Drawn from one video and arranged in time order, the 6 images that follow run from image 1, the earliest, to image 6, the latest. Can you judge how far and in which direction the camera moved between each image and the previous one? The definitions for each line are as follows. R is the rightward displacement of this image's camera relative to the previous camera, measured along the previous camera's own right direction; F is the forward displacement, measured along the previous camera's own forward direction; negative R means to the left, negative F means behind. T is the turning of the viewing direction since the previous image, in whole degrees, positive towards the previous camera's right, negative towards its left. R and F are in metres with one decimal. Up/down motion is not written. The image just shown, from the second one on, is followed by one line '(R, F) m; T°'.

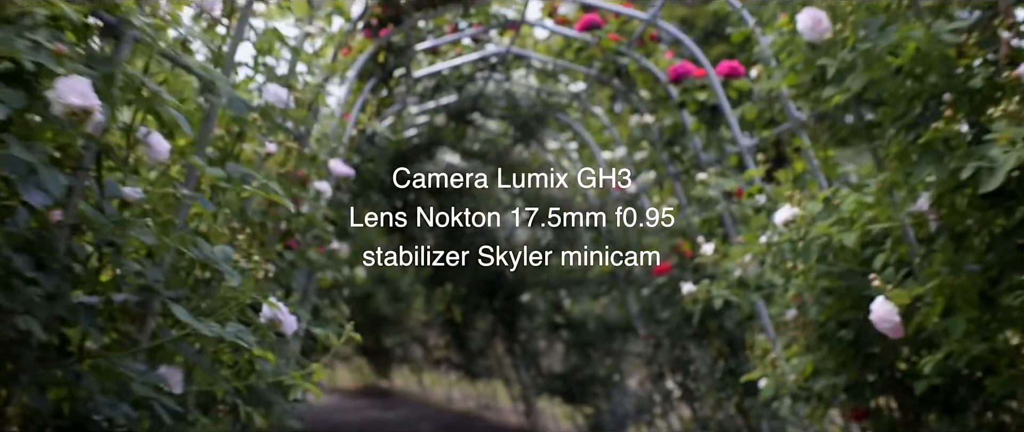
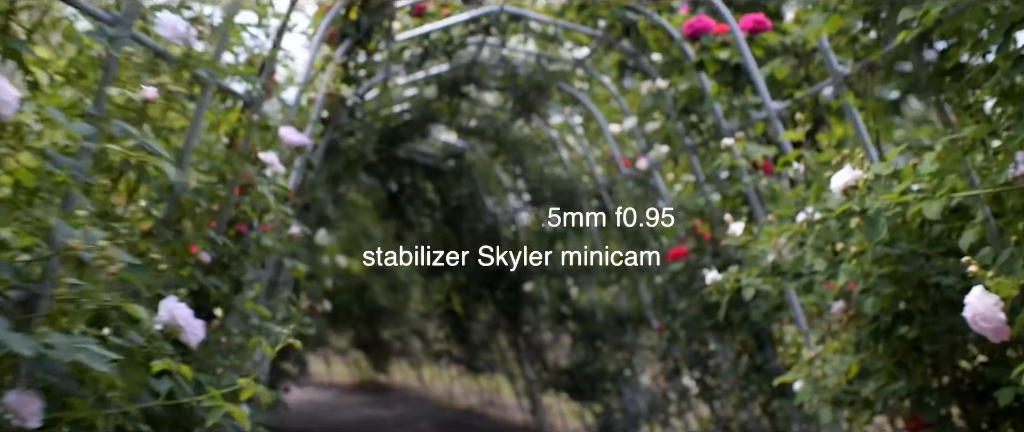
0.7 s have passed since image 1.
(0.0, +0.4) m; 0°
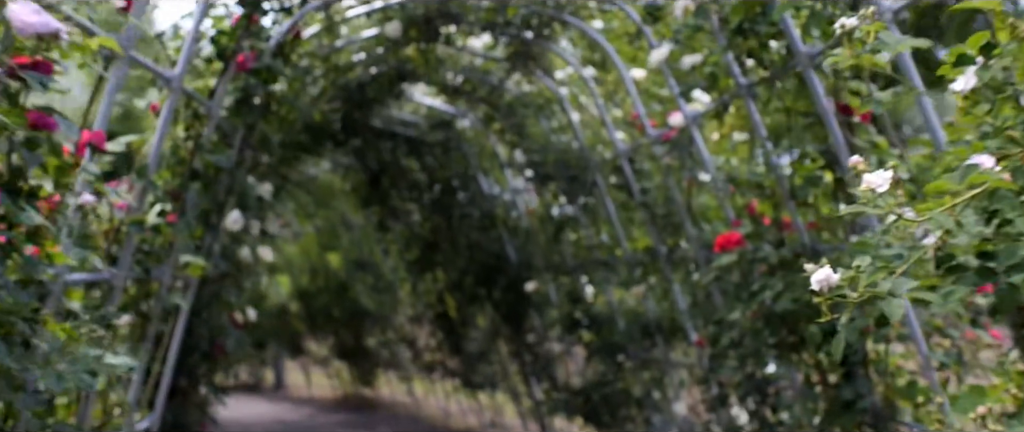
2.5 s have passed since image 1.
(+0.1, +0.9) m; -1°
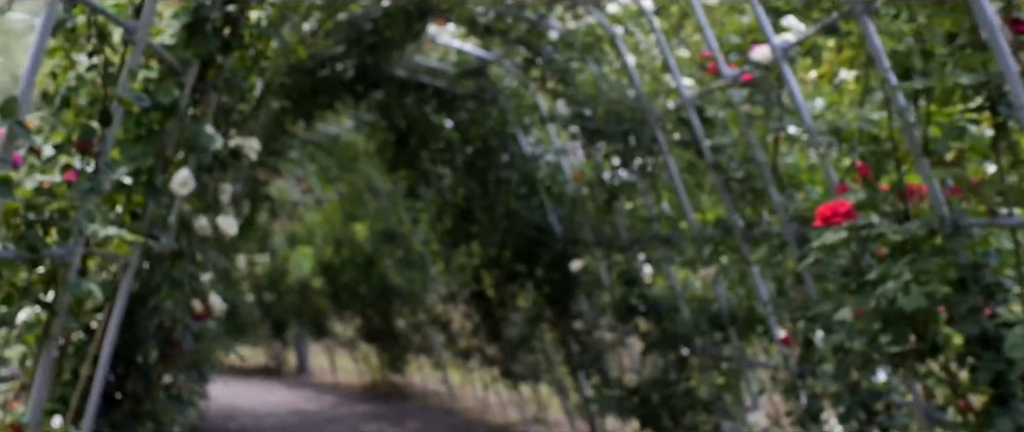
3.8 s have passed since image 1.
(0.0, +0.6) m; -2°
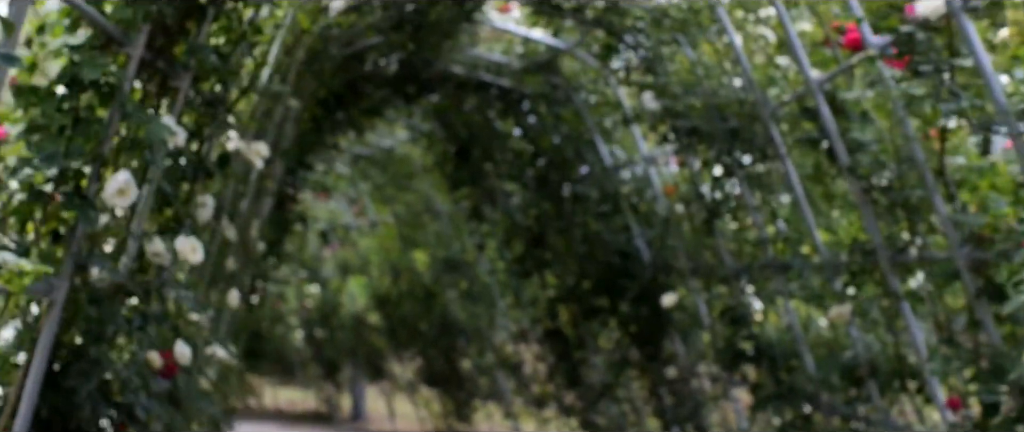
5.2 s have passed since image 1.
(0.0, +0.5) m; -4°
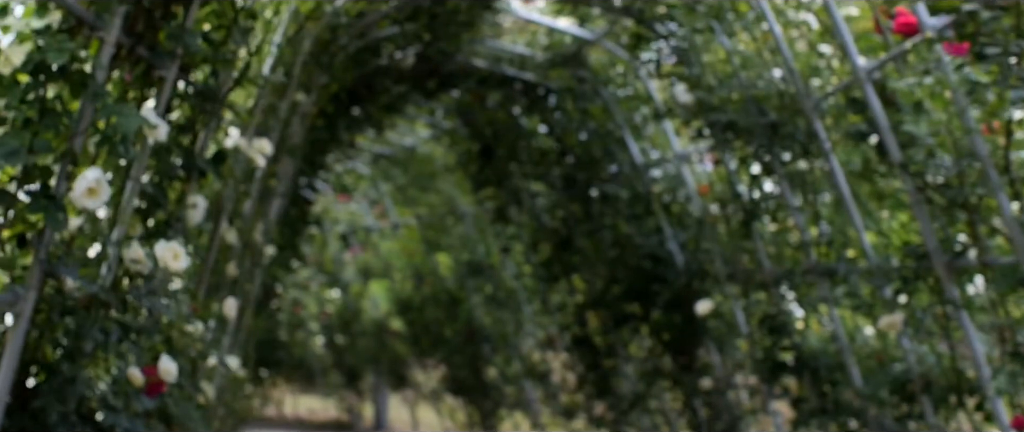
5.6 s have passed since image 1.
(0.0, +0.1) m; -1°
